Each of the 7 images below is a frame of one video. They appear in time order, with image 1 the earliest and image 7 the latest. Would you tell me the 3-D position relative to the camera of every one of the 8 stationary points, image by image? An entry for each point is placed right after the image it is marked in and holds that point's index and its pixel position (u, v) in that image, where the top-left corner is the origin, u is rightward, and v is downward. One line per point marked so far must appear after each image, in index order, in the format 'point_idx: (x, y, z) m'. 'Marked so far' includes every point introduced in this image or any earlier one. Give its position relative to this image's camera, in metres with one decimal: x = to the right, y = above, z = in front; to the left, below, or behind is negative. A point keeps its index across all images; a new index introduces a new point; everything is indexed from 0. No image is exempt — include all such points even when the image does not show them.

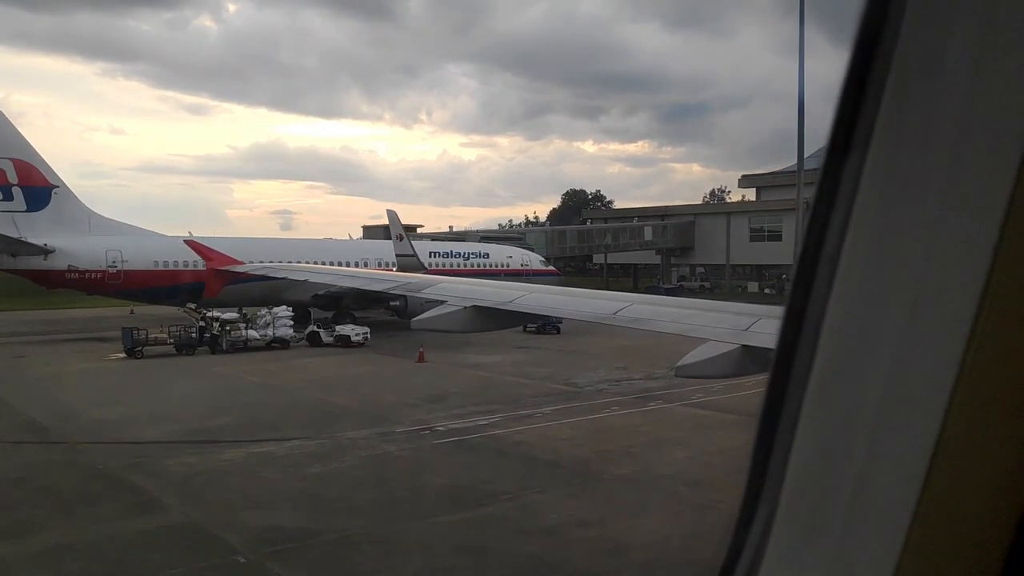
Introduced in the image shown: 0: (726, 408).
0: (+3.9, -2.1, +13.5) m
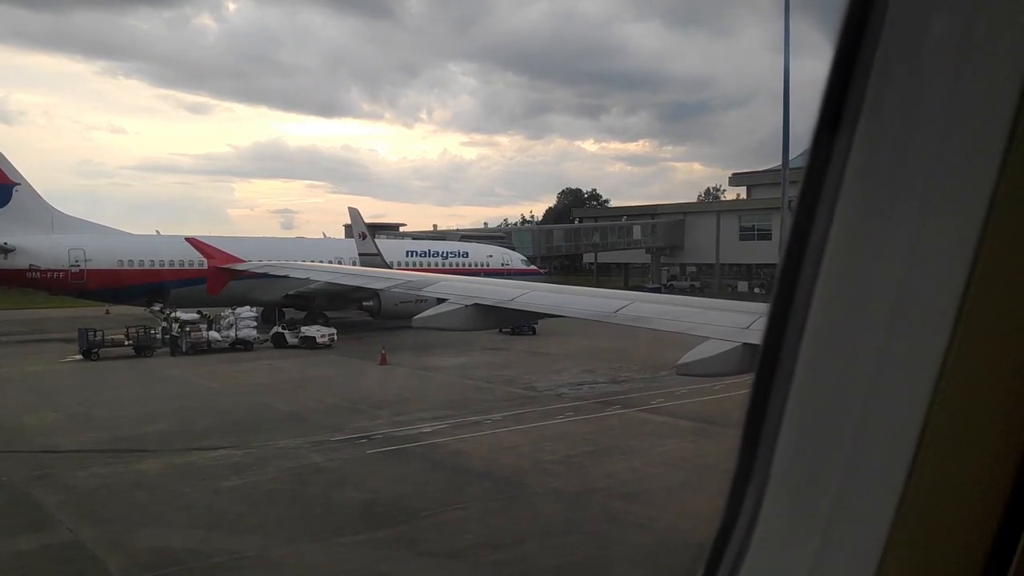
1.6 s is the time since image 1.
0: (+3.0, -2.2, +13.0) m
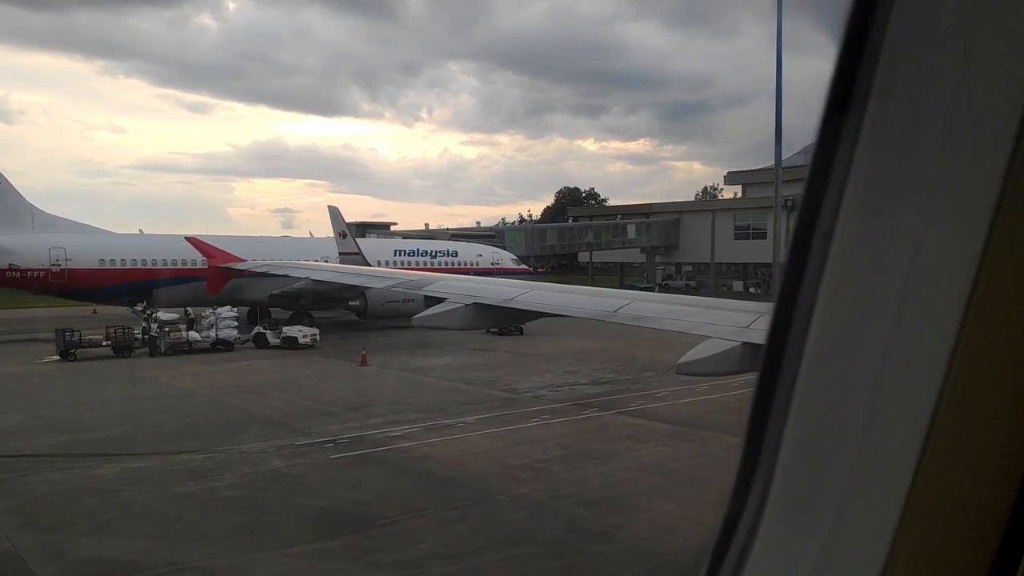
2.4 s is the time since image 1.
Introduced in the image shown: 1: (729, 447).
0: (+2.6, -2.1, +12.7) m
1: (+3.0, -2.2, +10.5) m
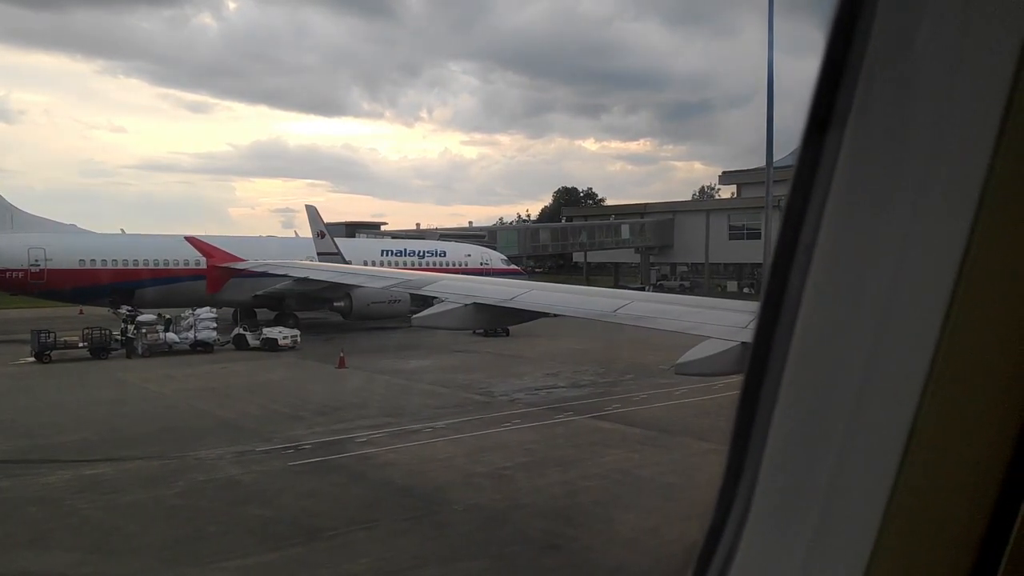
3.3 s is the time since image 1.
0: (+2.1, -2.2, +12.4) m
1: (+2.5, -2.3, +10.3) m
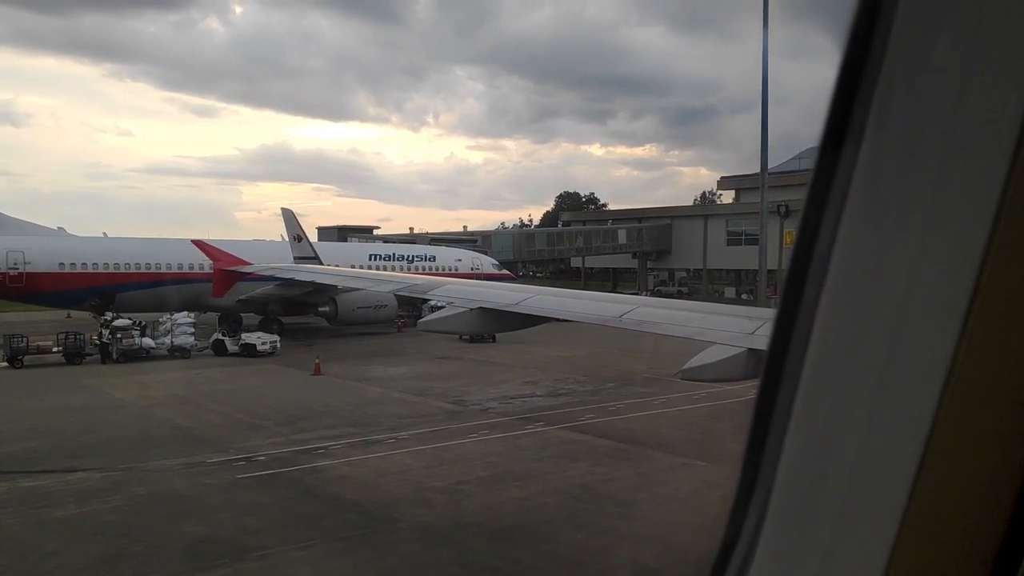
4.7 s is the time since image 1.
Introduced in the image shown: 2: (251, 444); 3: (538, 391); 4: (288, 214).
0: (+1.6, -2.3, +12.0) m
1: (+2.0, -2.4, +9.8) m
2: (-3.8, -2.3, +10.9) m
3: (+0.5, -2.1, +15.4) m
4: (-5.3, +1.8, +17.9) m
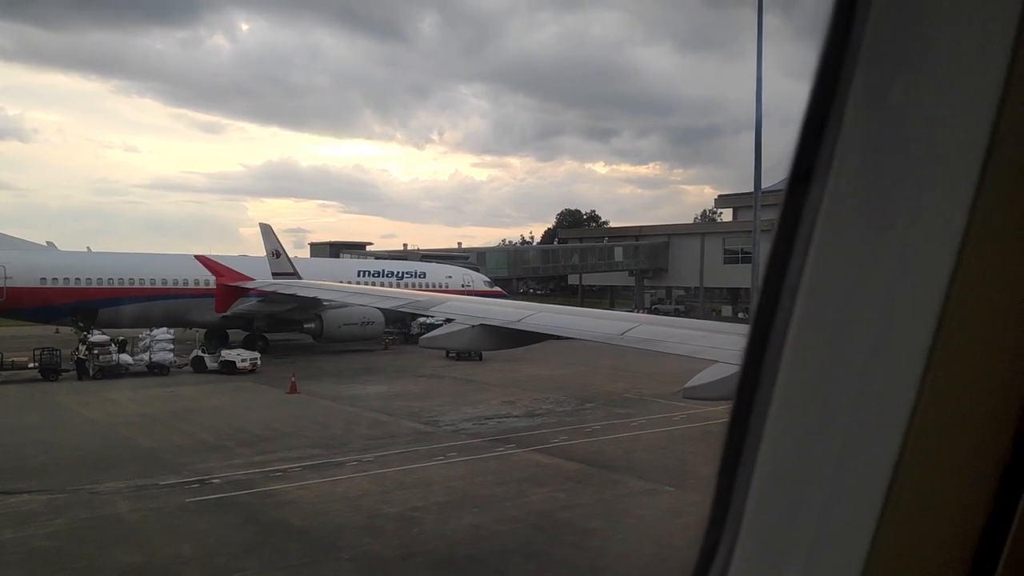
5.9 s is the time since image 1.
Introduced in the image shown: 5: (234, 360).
0: (+1.1, -2.6, +11.6) m
1: (+1.5, -2.6, +9.5) m
2: (-4.3, -2.5, +10.6) m
3: (+0.1, -2.5, +15.0) m
4: (-5.8, +1.4, +17.7) m
5: (-7.3, -1.9, +19.7) m
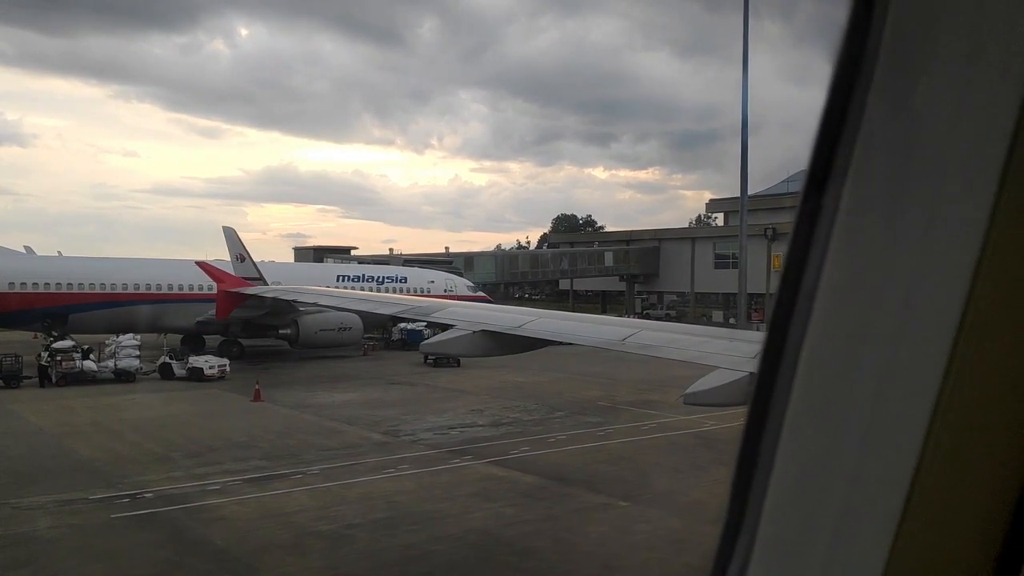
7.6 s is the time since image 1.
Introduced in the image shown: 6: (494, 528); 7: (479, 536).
0: (+0.5, -2.7, +11.2) m
1: (+0.9, -2.7, +9.0) m
2: (-4.9, -2.6, +10.2) m
3: (-0.6, -2.6, +14.6) m
4: (-6.4, +1.3, +17.2) m
5: (-8.0, -2.0, +19.3) m
6: (-0.2, -2.7, +8.4) m
7: (-0.3, -2.7, +8.1) m
